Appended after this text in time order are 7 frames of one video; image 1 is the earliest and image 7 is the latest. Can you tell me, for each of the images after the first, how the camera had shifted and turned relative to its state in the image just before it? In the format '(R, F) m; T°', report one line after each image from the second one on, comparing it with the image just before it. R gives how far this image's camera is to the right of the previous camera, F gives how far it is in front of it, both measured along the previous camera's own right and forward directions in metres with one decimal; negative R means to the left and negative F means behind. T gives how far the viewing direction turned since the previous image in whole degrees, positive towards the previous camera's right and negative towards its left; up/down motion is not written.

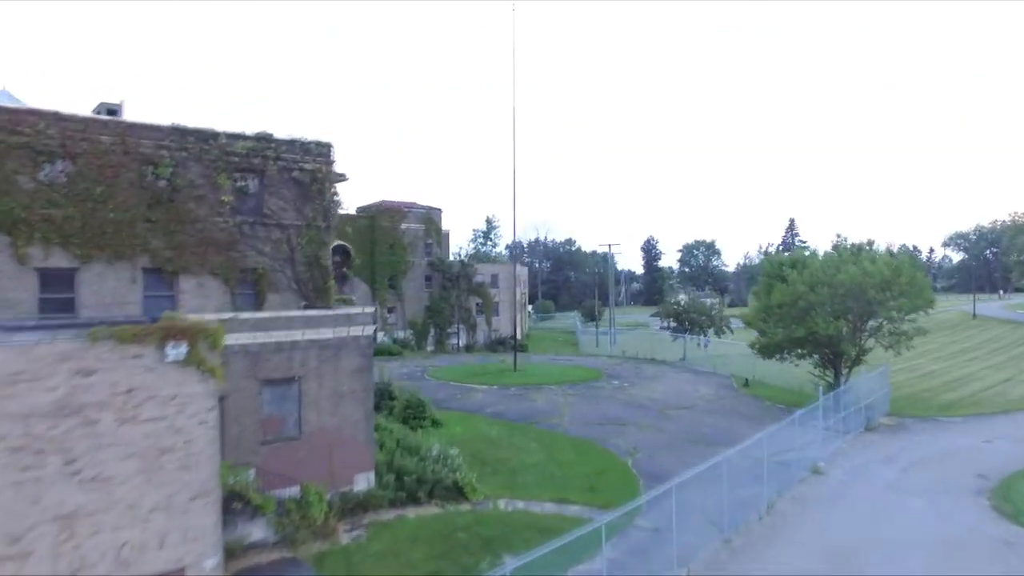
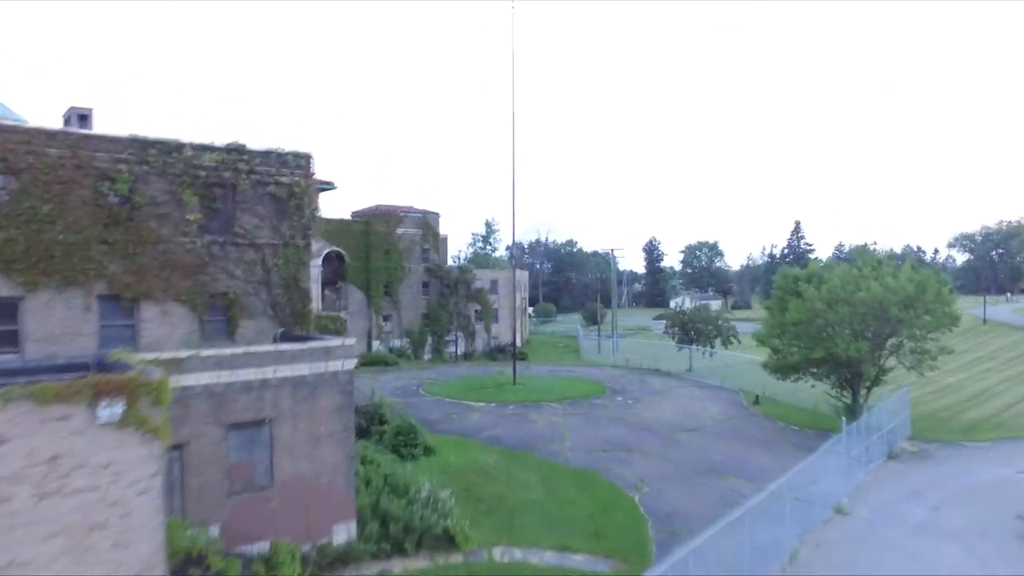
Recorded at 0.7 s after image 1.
(+0.1, +1.5) m; 0°
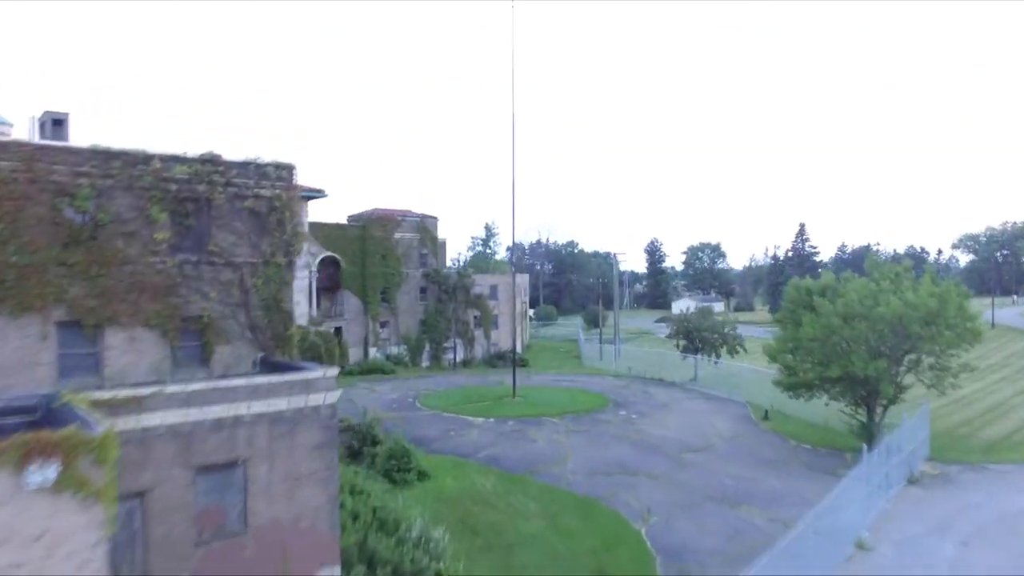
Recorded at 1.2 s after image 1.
(0.0, +1.1) m; 0°
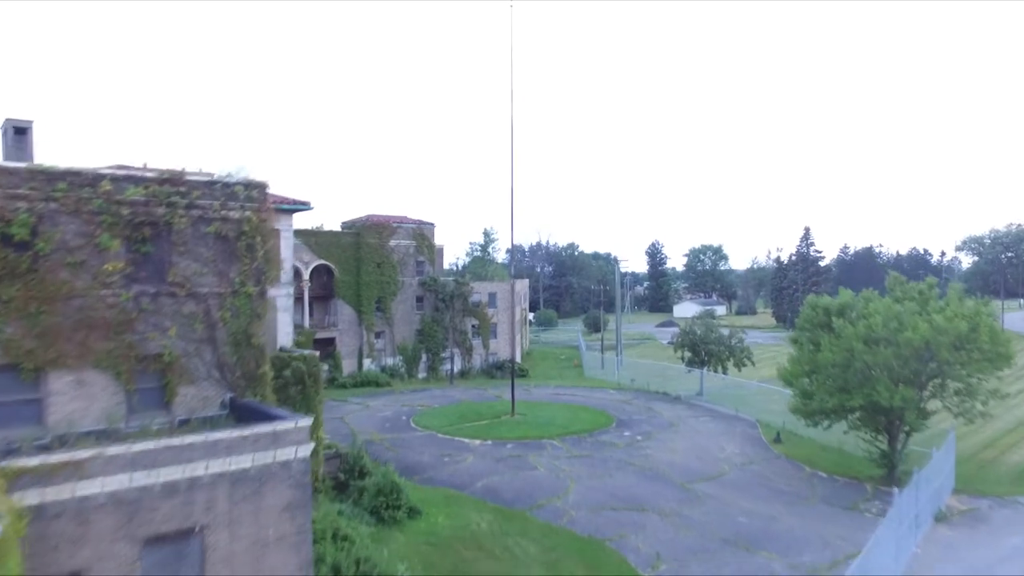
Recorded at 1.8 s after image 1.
(0.0, +1.5) m; 0°
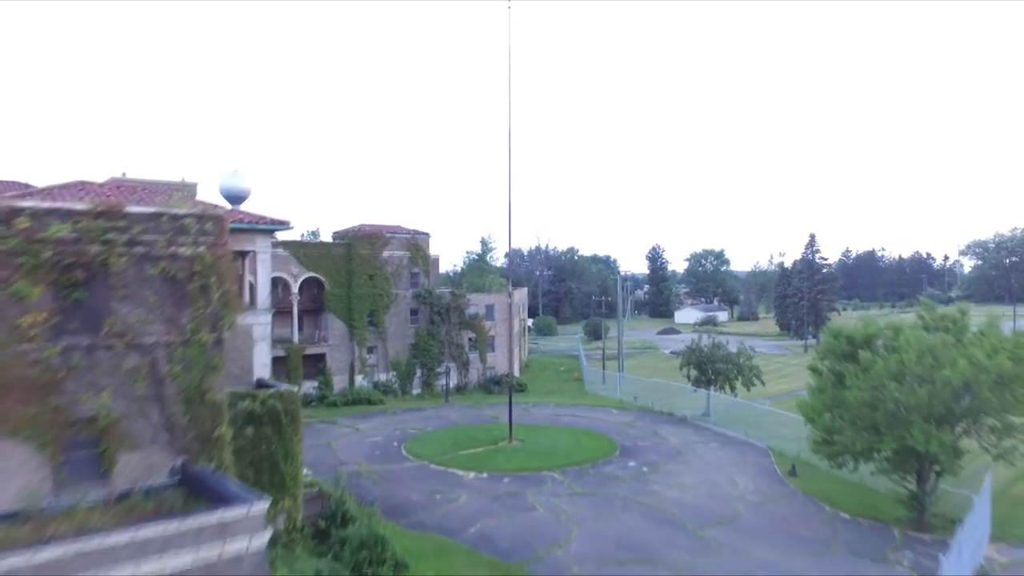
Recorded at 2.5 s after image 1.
(0.0, +1.8) m; 0°
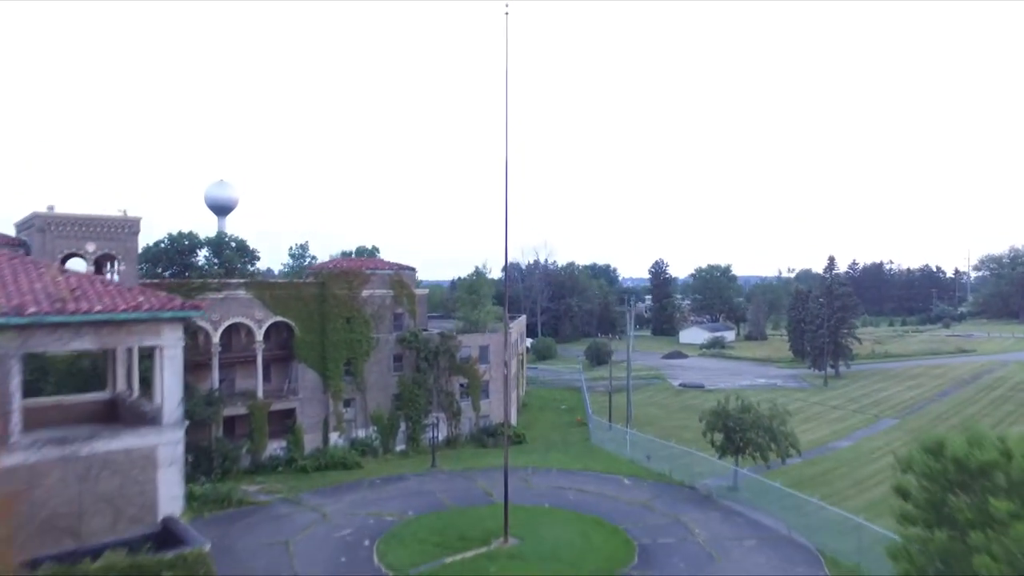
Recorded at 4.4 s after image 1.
(0.0, +5.2) m; 0°
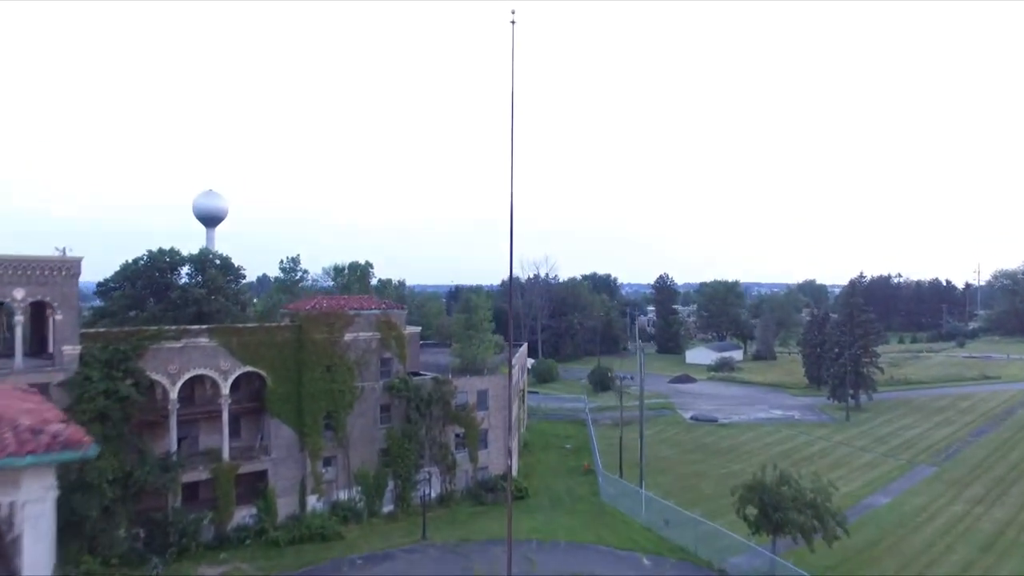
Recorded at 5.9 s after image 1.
(-0.2, +4.4) m; 0°
